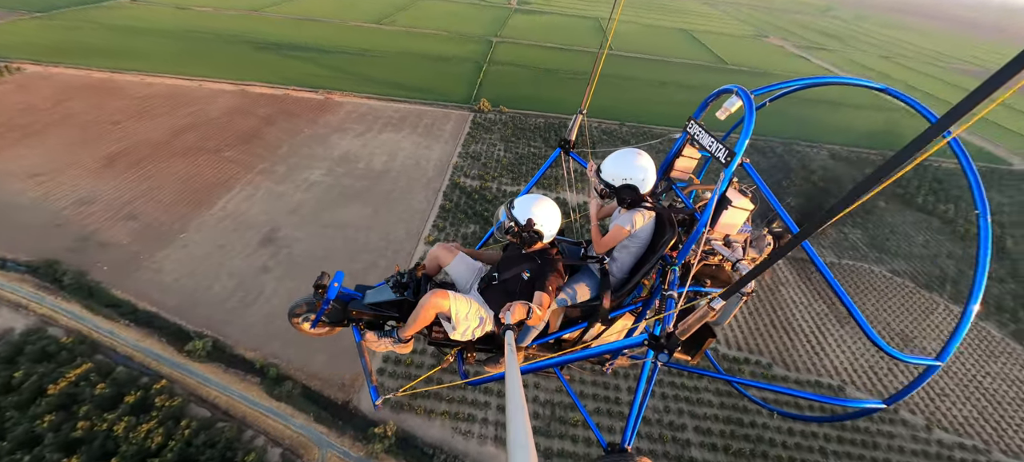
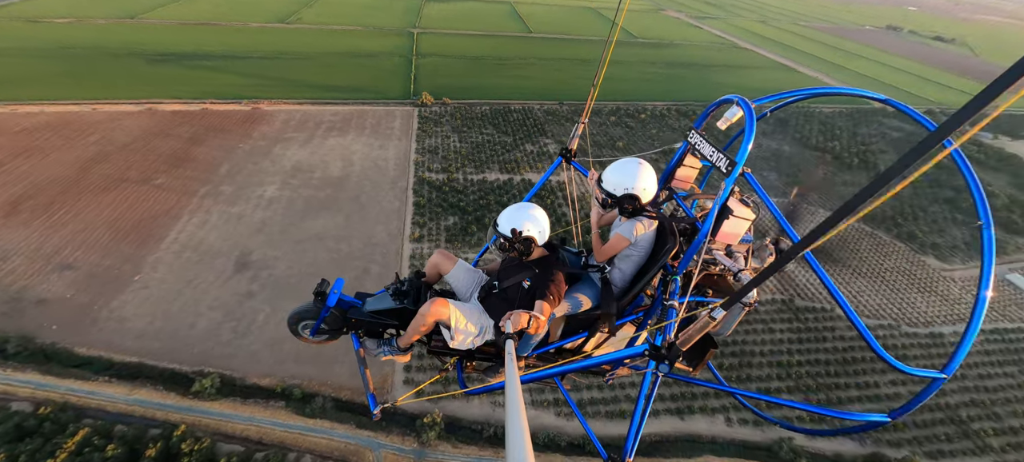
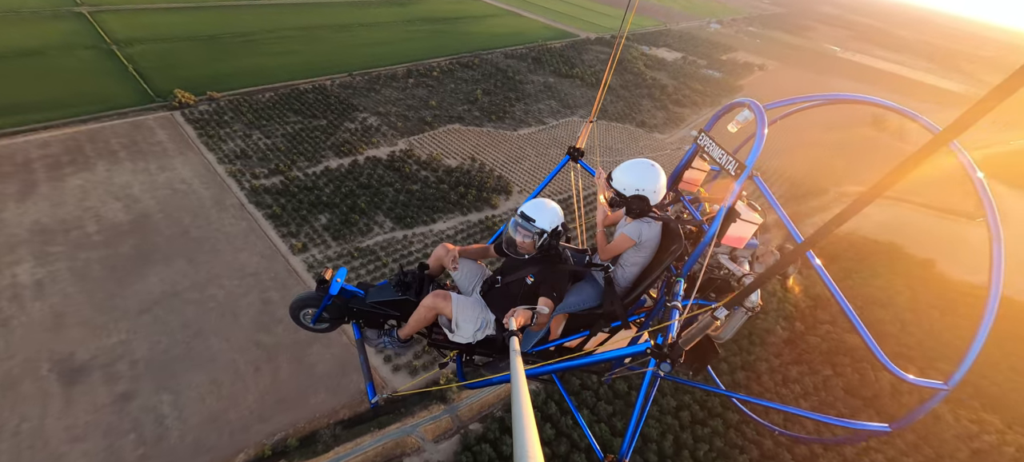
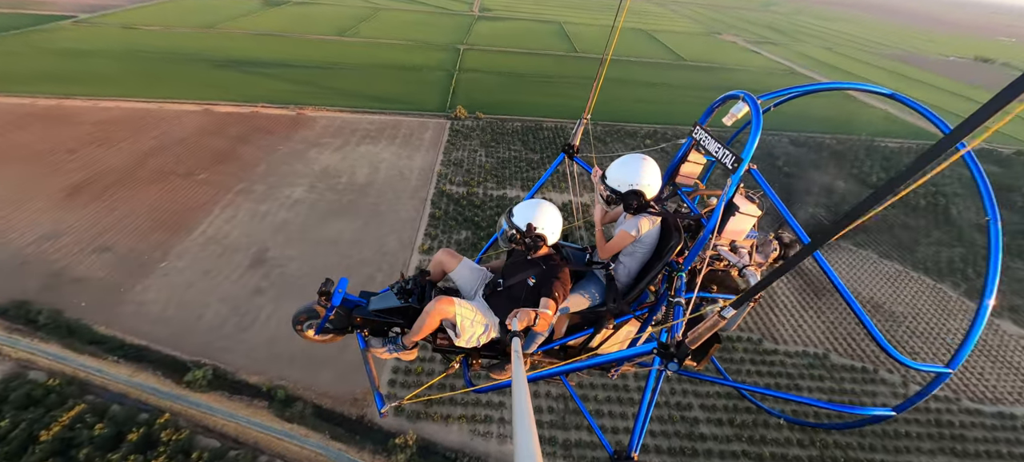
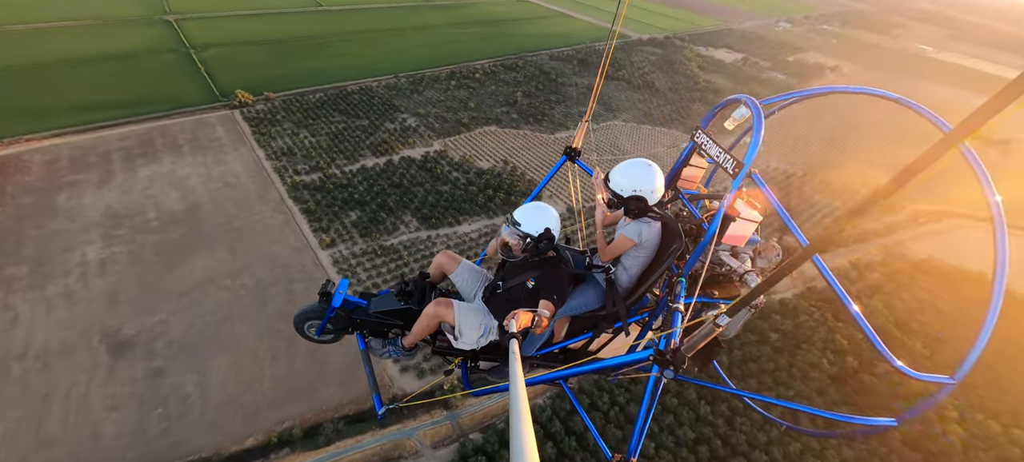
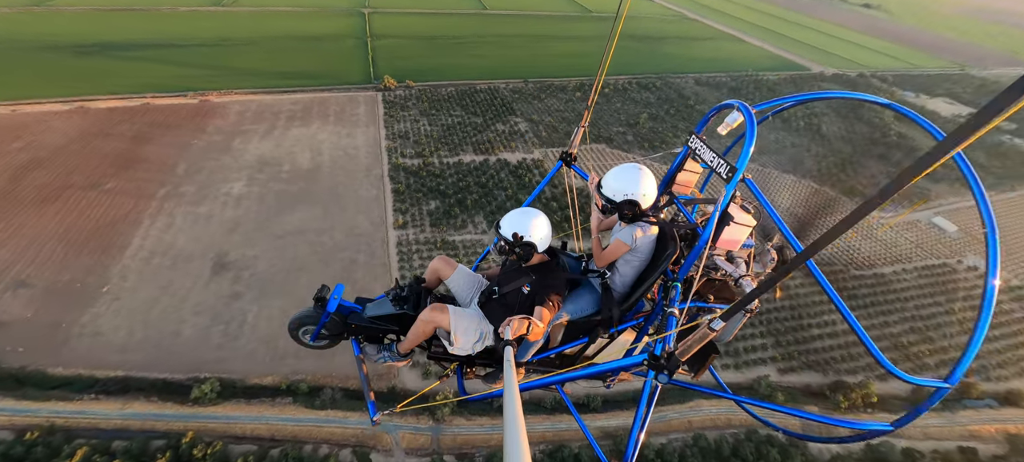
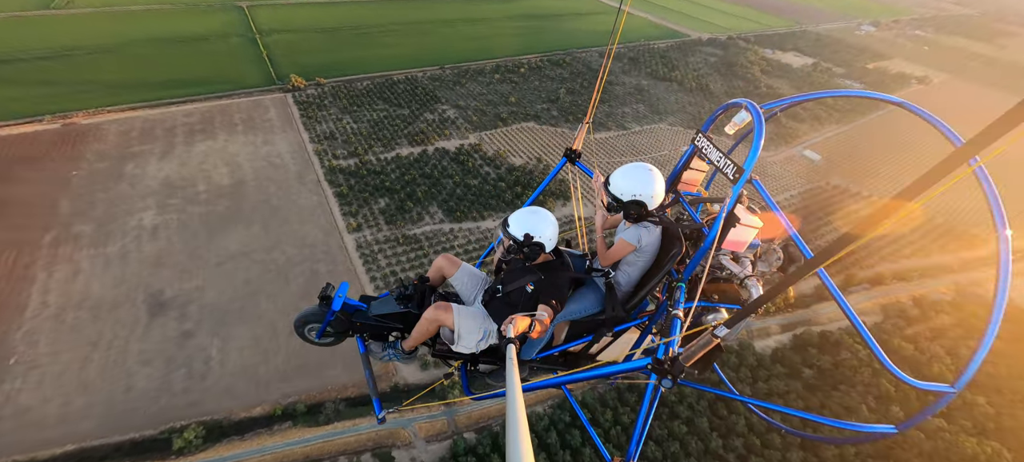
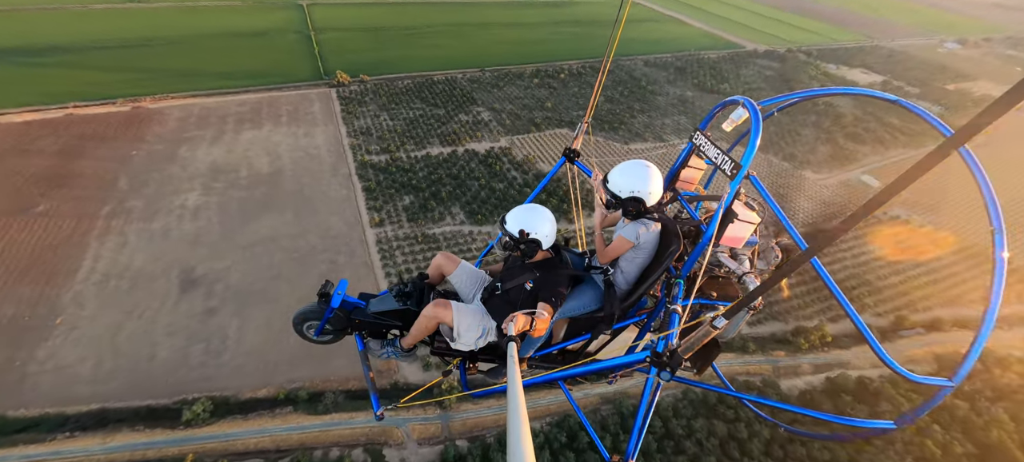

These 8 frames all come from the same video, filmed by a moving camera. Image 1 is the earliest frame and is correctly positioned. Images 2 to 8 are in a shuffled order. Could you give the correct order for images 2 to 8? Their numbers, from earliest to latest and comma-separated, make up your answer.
4, 2, 6, 8, 7, 5, 3
